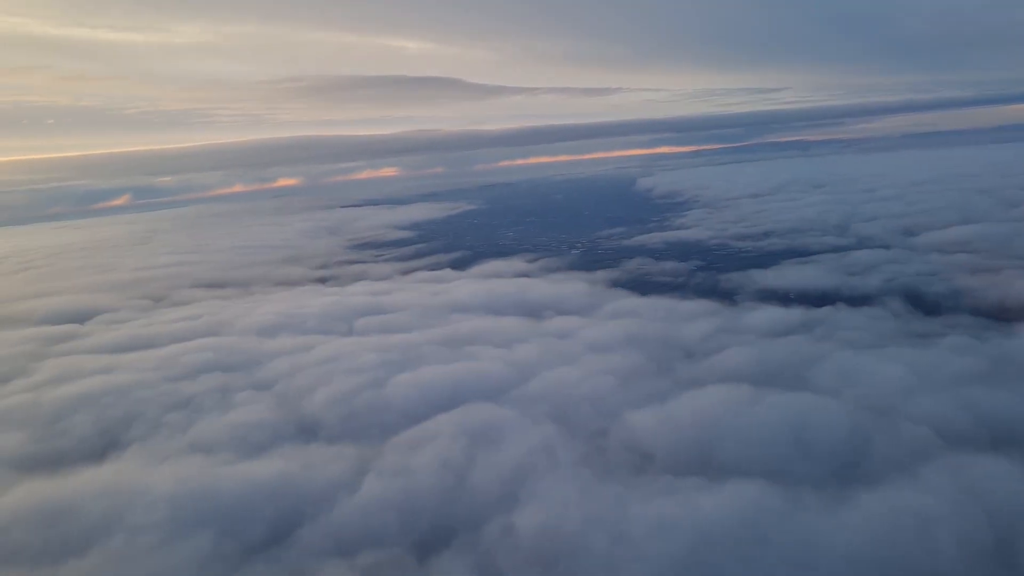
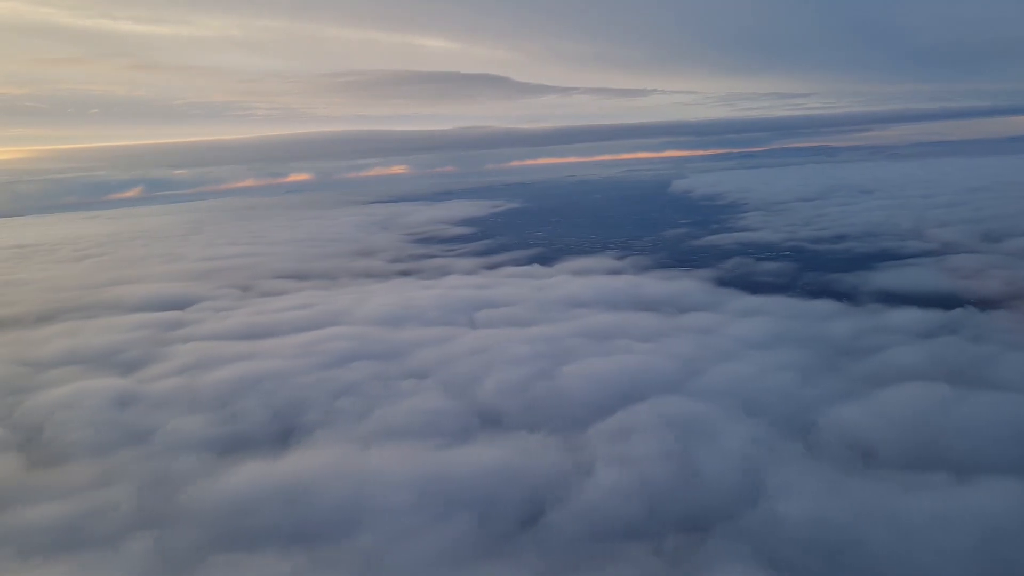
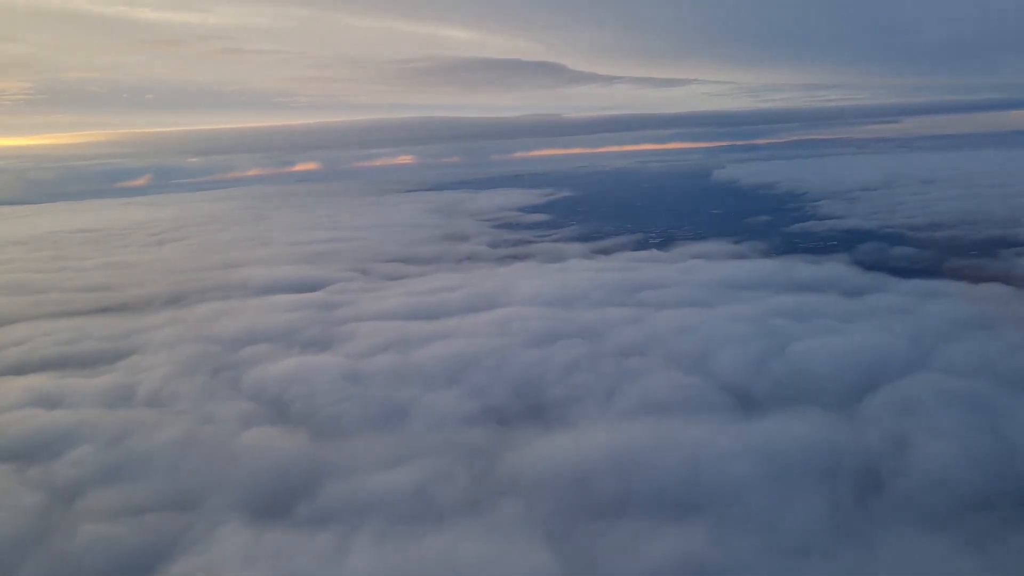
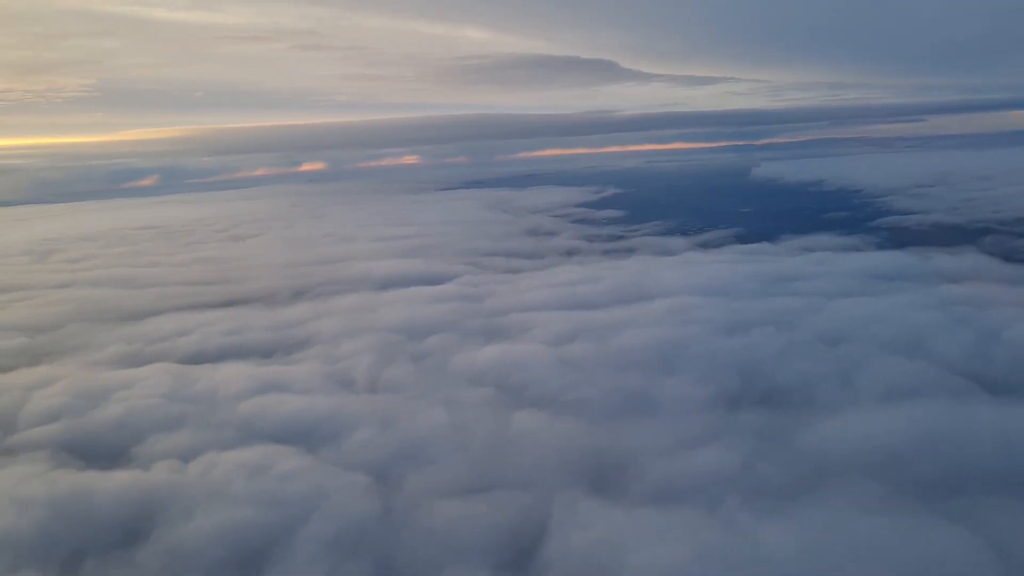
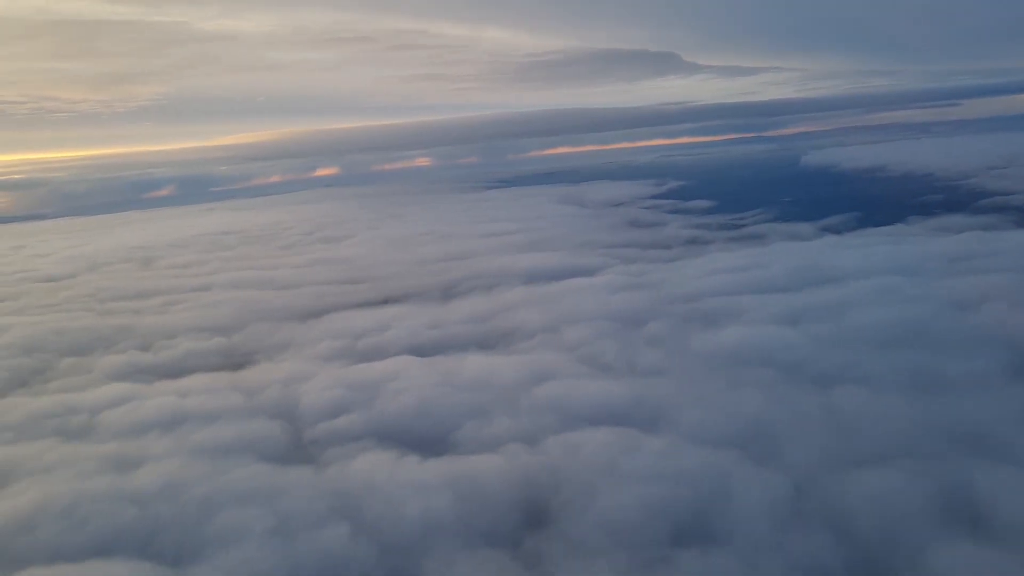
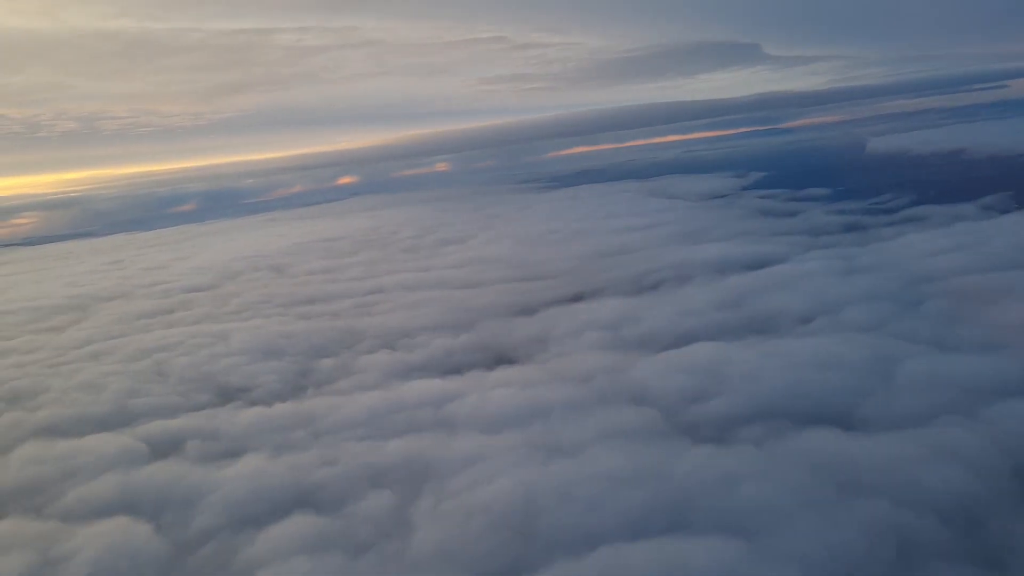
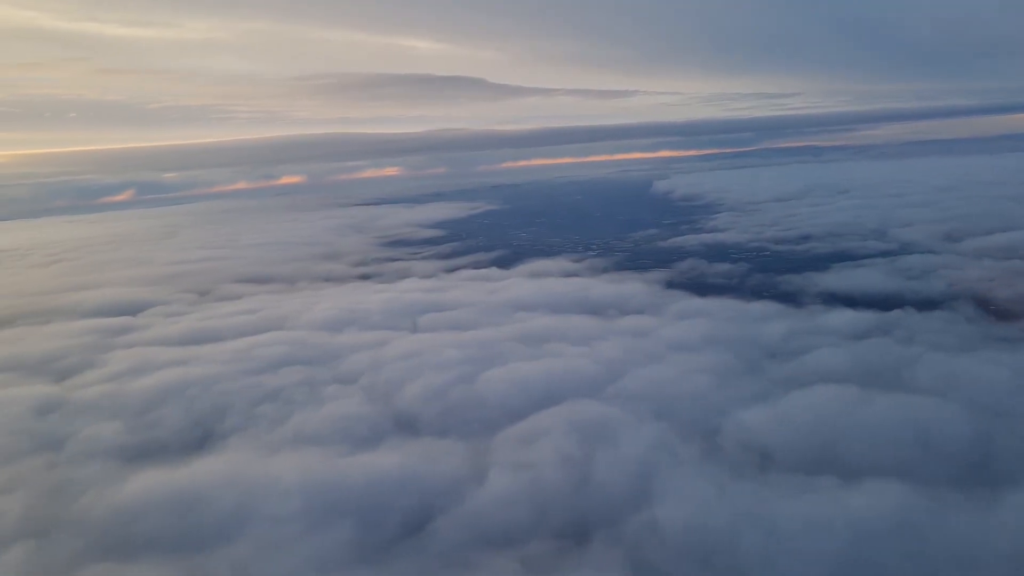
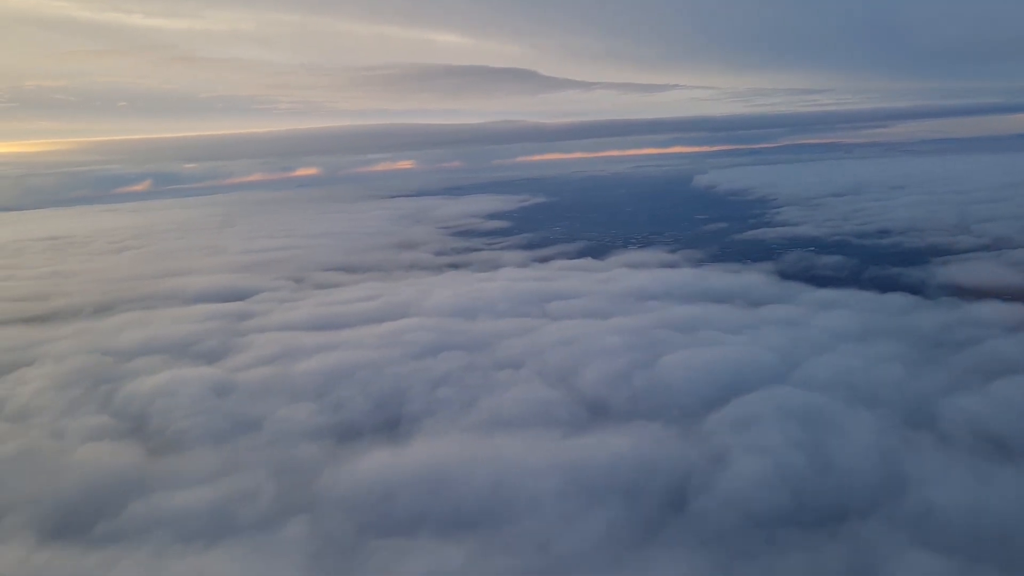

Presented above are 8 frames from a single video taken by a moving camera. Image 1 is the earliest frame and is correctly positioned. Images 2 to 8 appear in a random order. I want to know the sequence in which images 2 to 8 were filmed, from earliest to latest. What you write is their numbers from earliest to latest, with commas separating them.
7, 2, 8, 3, 4, 5, 6
